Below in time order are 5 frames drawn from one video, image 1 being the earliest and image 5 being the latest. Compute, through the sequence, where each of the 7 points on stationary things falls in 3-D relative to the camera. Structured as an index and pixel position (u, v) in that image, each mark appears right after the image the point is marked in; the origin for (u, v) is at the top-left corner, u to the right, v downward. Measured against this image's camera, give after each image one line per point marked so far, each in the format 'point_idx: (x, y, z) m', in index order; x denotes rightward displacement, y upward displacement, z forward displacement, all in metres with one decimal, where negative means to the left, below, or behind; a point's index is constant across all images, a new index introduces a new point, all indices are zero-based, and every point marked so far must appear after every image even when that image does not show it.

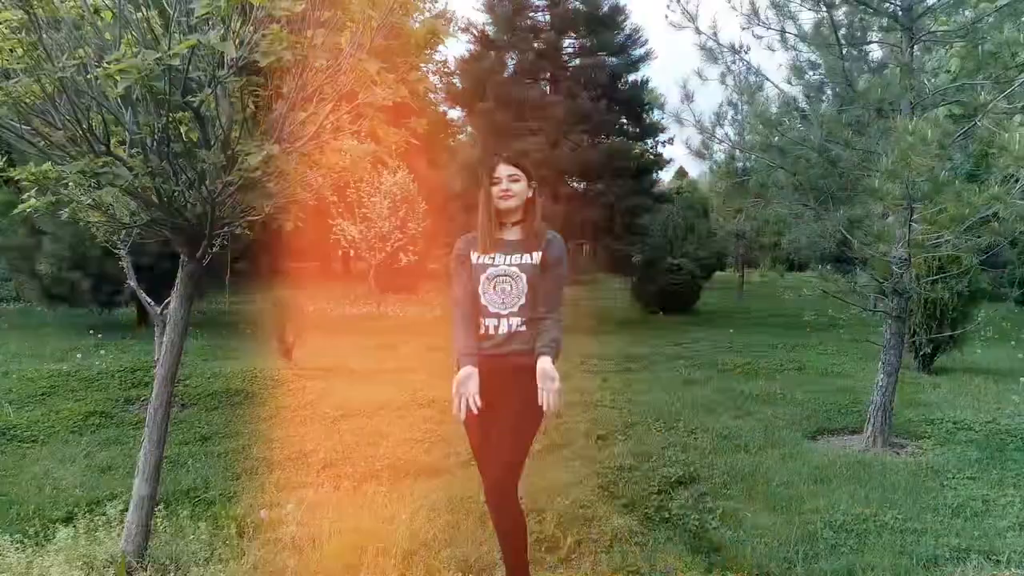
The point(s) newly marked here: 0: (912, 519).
0: (+2.5, -1.4, +4.0) m
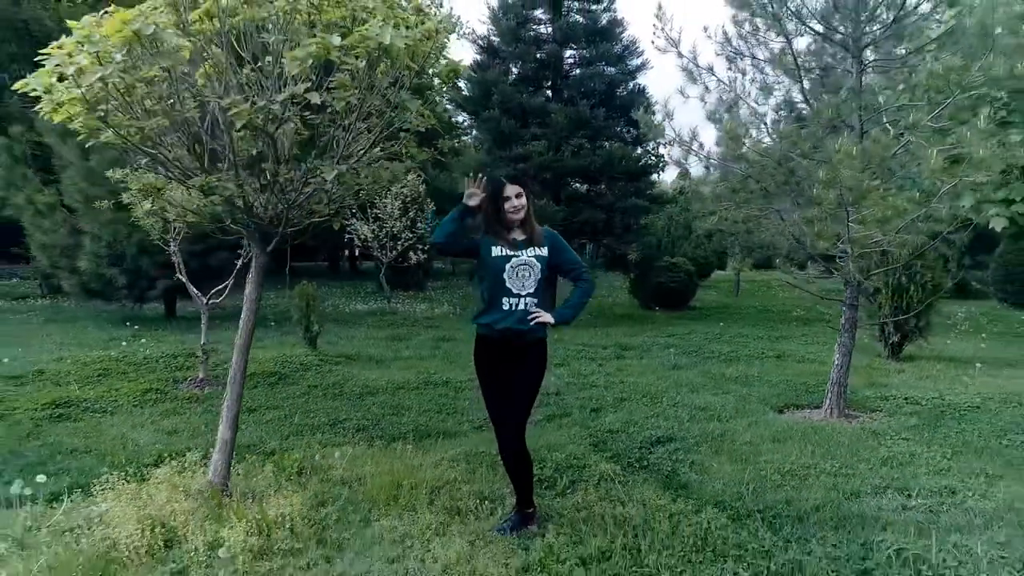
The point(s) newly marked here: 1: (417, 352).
0: (+2.5, -1.4, +4.8) m
1: (-1.5, -1.0, +10.2) m
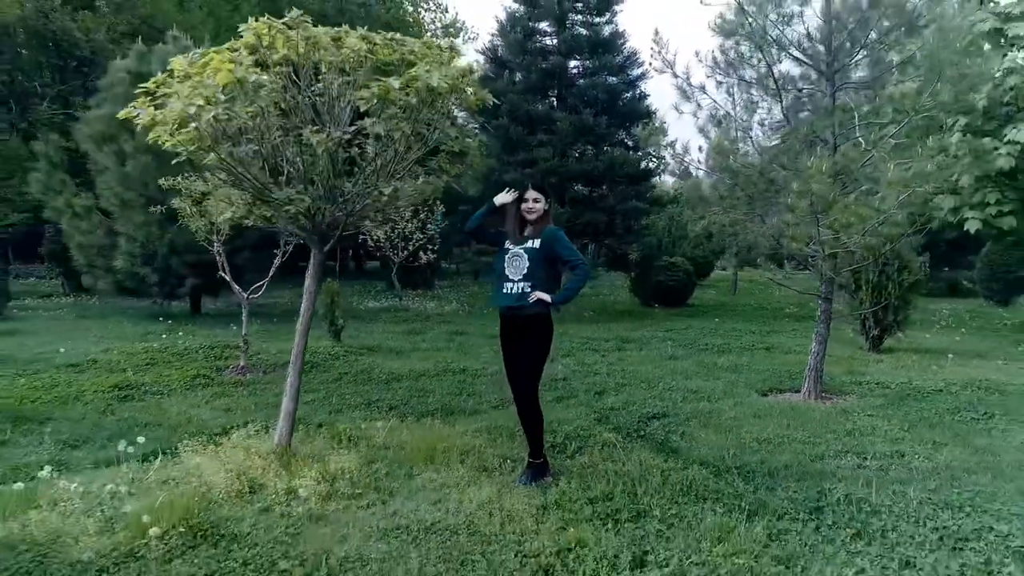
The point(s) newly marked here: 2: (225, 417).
0: (+2.7, -1.3, +5.6) m
1: (-1.3, -1.0, +11.0) m
2: (-2.8, -1.3, +6.3) m
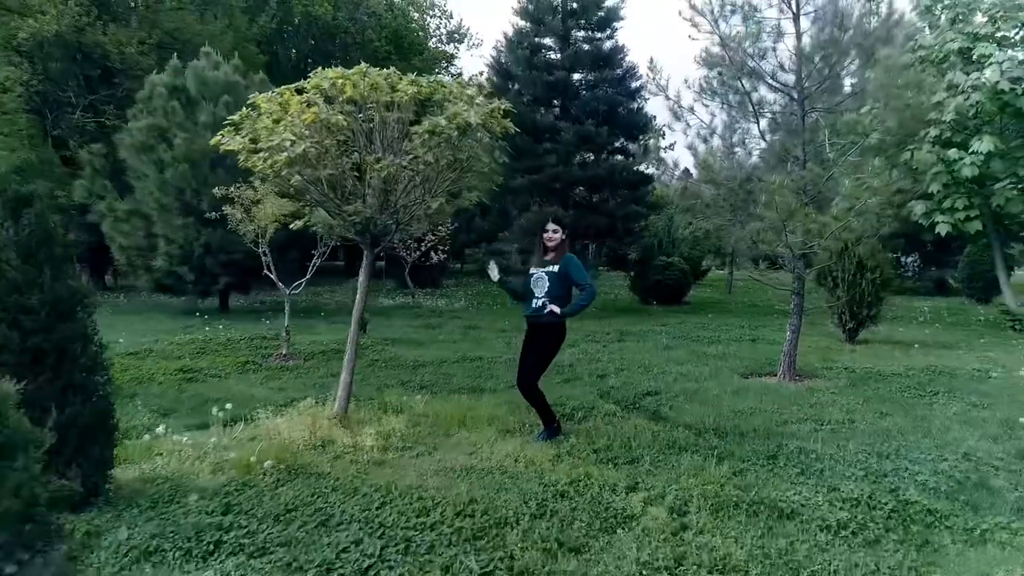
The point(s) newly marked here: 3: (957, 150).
0: (+2.8, -1.3, +6.7) m
1: (-1.2, -0.9, +12.0) m
2: (-2.7, -1.2, +7.4) m
3: (+7.9, +2.5, +11.3) m
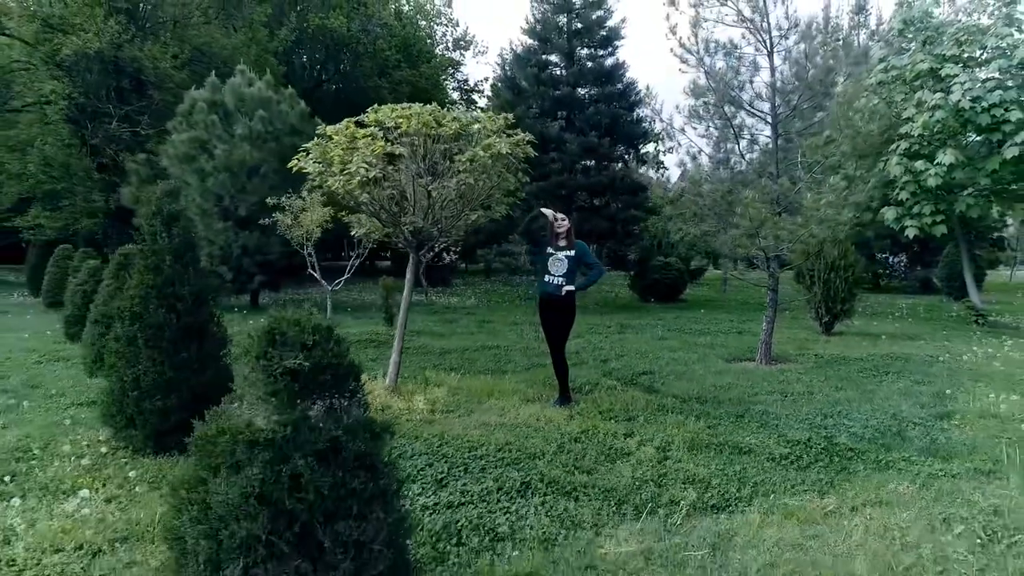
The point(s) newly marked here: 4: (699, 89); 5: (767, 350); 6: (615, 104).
0: (+3.1, -1.2, +8.1) m
1: (-0.9, -0.9, +13.4) m
2: (-2.4, -1.2, +8.7) m
3: (+8.2, +2.5, +12.7) m
4: (+2.8, +3.0, +9.4) m
5: (+3.8, -0.9, +9.6) m
6: (+2.8, +5.1, +17.6) m
